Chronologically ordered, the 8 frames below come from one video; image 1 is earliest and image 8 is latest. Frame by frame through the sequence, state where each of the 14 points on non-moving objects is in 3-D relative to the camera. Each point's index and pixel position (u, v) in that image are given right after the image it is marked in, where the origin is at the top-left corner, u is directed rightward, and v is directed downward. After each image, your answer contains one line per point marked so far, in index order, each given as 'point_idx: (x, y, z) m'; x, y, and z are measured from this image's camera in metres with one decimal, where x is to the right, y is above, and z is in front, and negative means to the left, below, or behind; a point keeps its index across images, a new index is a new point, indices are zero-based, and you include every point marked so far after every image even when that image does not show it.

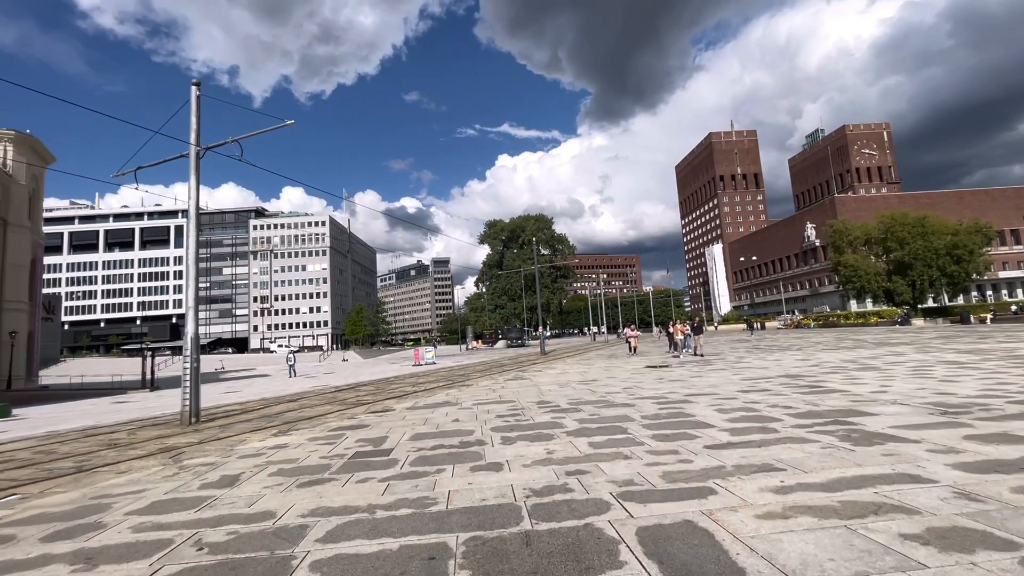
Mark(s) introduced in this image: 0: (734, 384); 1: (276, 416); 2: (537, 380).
0: (+6.0, -2.6, +13.0) m
1: (-6.2, -3.4, +12.6) m
2: (+0.9, -3.4, +17.5) m
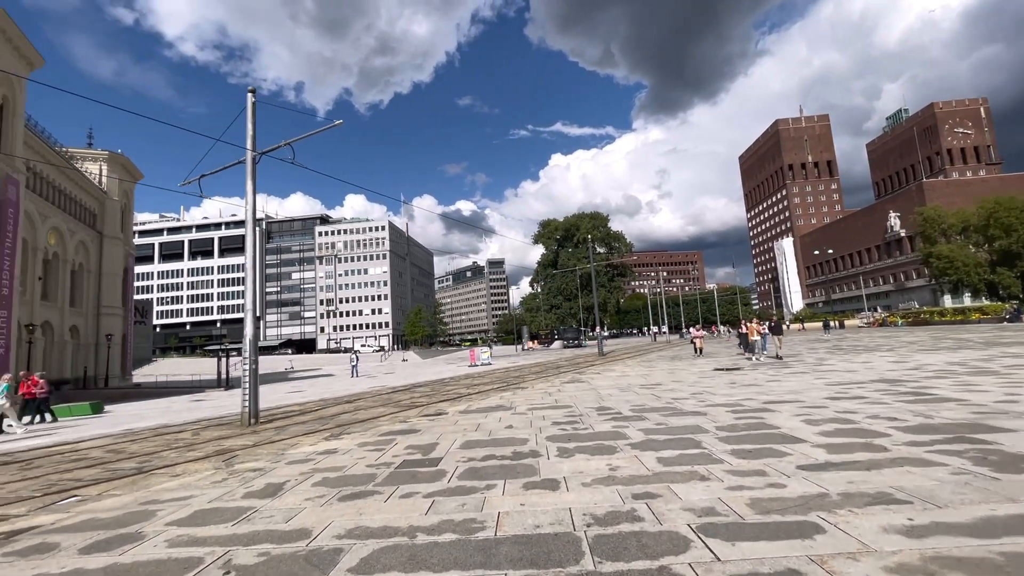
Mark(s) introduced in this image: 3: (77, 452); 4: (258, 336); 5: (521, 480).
0: (+7.5, -2.5, +11.6) m
1: (-4.8, -3.4, +12.6) m
2: (+2.9, -3.3, +16.6) m
3: (-8.9, -3.4, +9.8) m
4: (-6.6, -1.3, +12.5) m
5: (+0.1, -2.3, +5.8) m
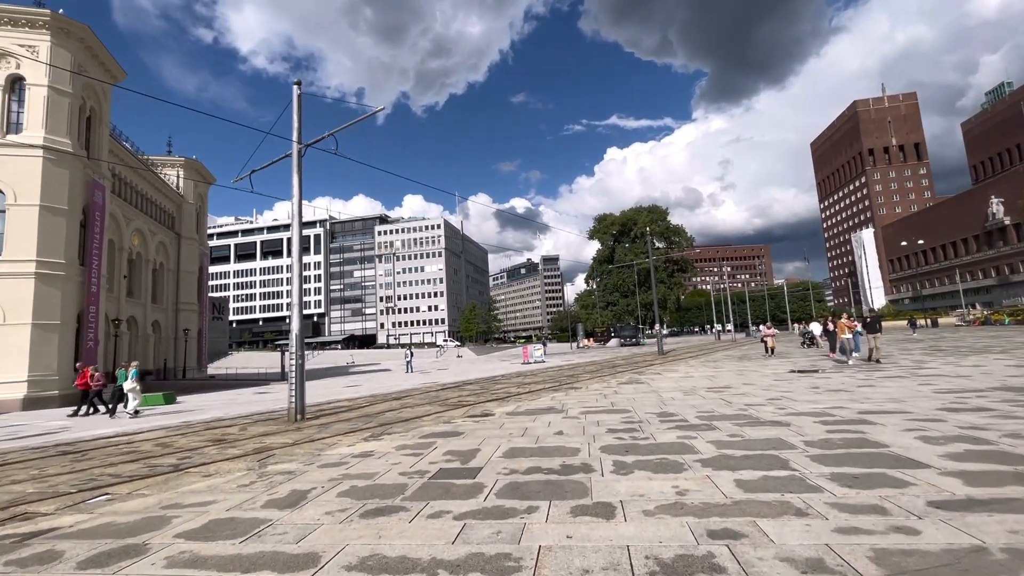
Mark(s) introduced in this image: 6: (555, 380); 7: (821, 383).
0: (+8.5, -2.3, +9.8) m
1: (-3.5, -3.3, +12.2) m
2: (+4.6, -3.1, +15.3) m
3: (-7.9, -3.2, +9.9) m
4: (-5.4, -1.1, +12.3) m
5: (+0.6, -2.2, +4.9) m
6: (+1.7, -3.7, +19.3) m
7: (+8.8, -2.7, +13.6) m
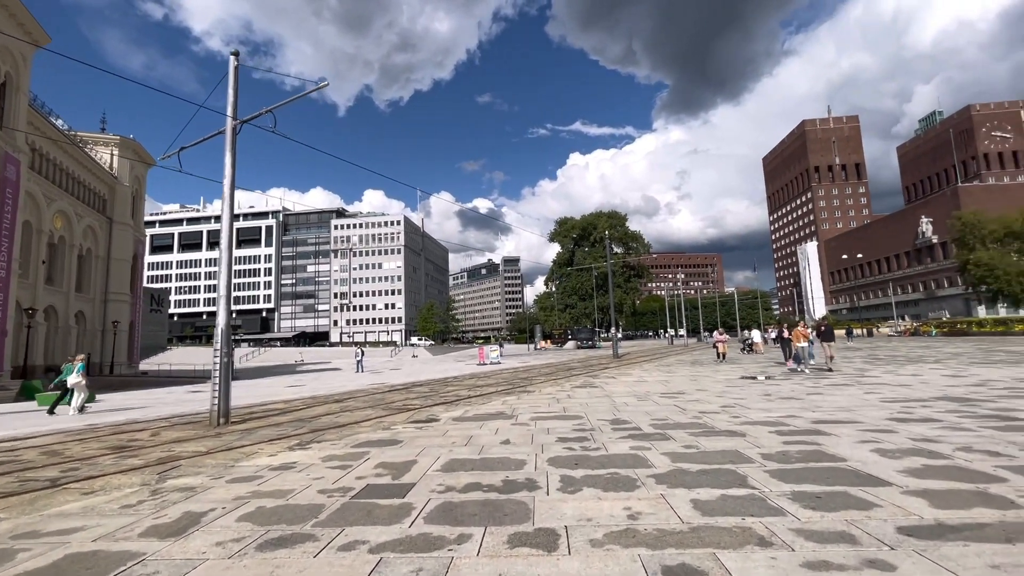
0: (+7.5, -2.5, +9.8) m
1: (-4.7, -3.1, +11.2) m
2: (+3.1, -3.1, +15.0) m
3: (-9.0, -2.9, +8.5) m
4: (-6.6, -0.9, +11.2) m
5: (0.0, -2.1, +4.2) m
6: (-0.1, -3.7, +18.7) m
7: (+7.4, -2.9, +13.6) m
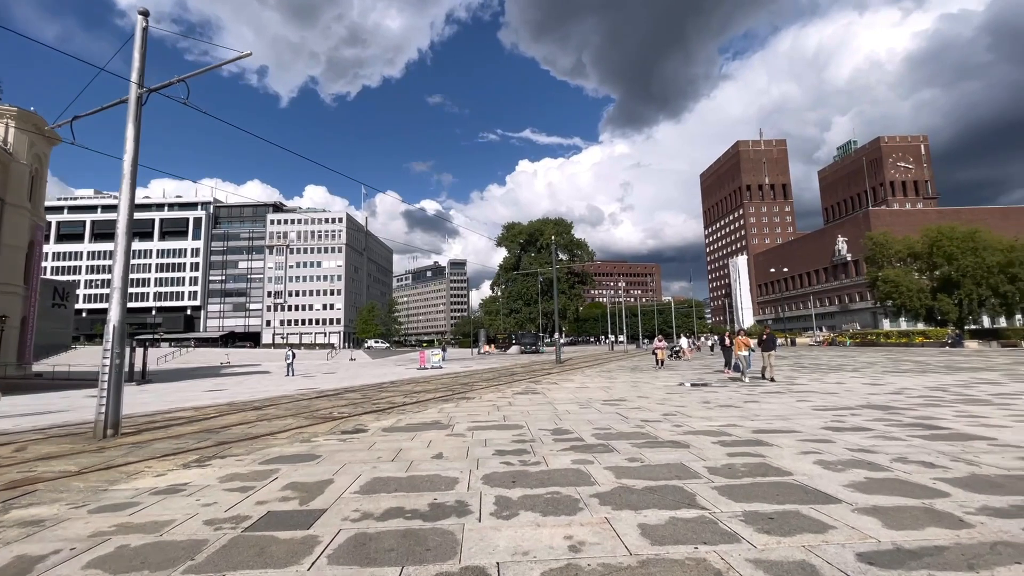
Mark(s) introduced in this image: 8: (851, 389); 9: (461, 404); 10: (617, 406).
0: (+6.2, -2.7, +9.9) m
1: (-6.1, -3.0, +10.0) m
2: (+1.2, -3.3, +14.6) m
3: (-10.0, -2.7, +6.8) m
4: (-7.8, -0.7, +9.7) m
5: (-0.6, -2.1, +3.6) m
6: (-2.4, -3.7, +17.9) m
7: (+5.7, -3.1, +13.7) m
8: (+10.8, -3.2, +15.2) m
9: (-1.4, -3.2, +13.3) m
10: (+2.7, -3.0, +12.2) m
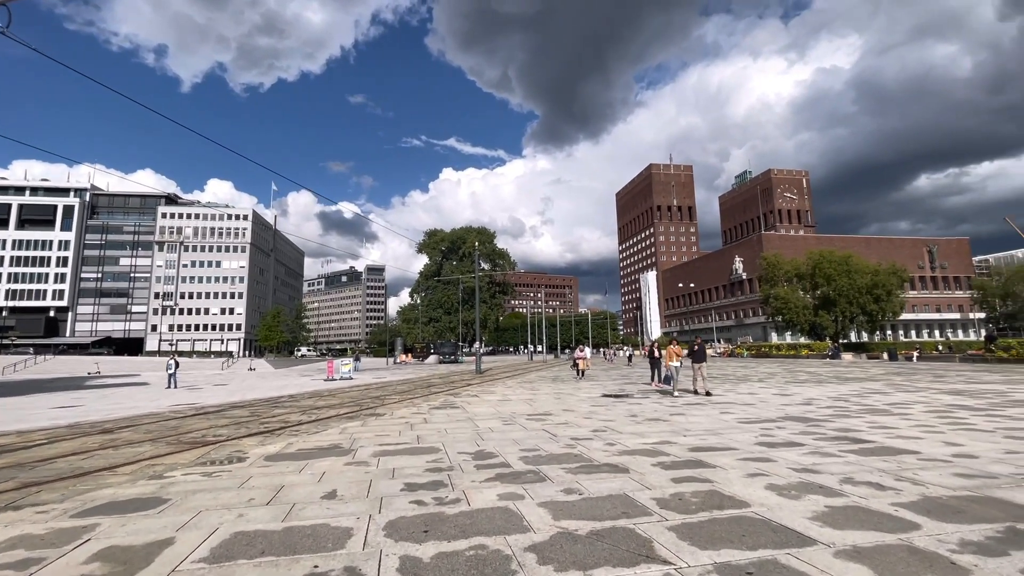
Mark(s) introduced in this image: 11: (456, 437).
0: (+4.6, -2.9, +9.6) m
1: (-7.5, -2.8, +7.6) m
2: (-1.1, -3.4, +13.3) m
3: (-10.9, -2.3, +3.9) m
4: (-9.2, -0.5, +7.2) m
5: (-1.1, -2.0, +2.2) m
6: (-5.2, -3.8, +16.0) m
7: (+3.4, -3.4, +13.2) m
8: (+8.2, -3.6, +15.6) m
9: (-3.5, -3.3, +11.7) m
10: (+0.7, -3.1, +11.3) m
11: (-1.0, -2.9, +9.2) m
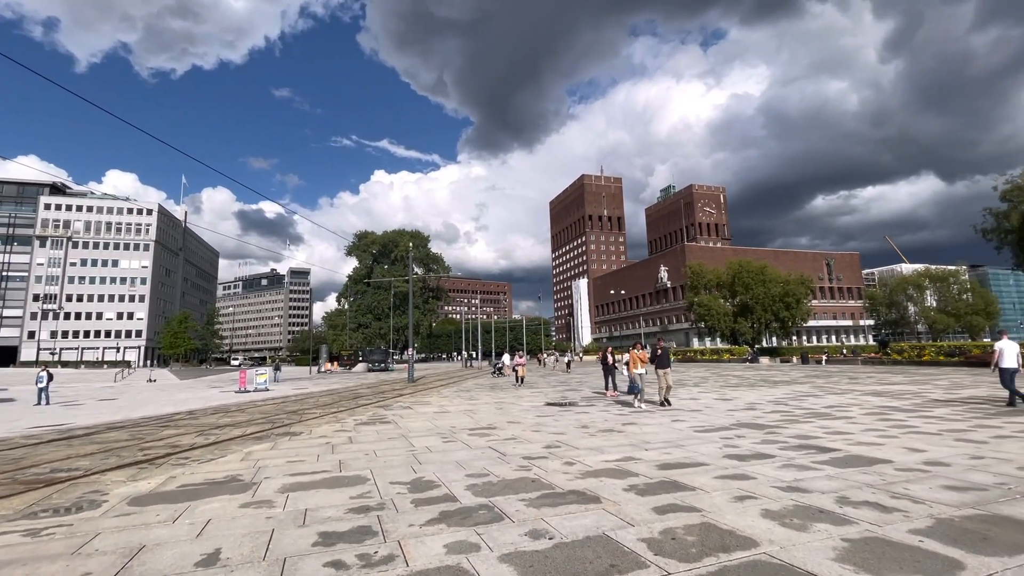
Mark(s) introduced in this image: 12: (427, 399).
0: (+3.5, -2.9, +8.9) m
1: (-8.2, -2.6, +5.3) m
2: (-2.6, -3.4, +11.8) m
3: (-11.0, -2.1, +1.1) m
4: (-9.7, -0.3, +4.6) m
5: (-1.0, -1.8, +0.8) m
6: (-7.1, -3.8, +13.9) m
7: (+1.9, -3.4, +12.3) m
8: (+6.3, -3.7, +15.3) m
9: (-4.7, -3.2, +9.9) m
10: (-0.5, -3.1, +10.0) m
11: (-2.0, -2.8, +7.7) m
12: (-3.4, -4.5, +19.4) m
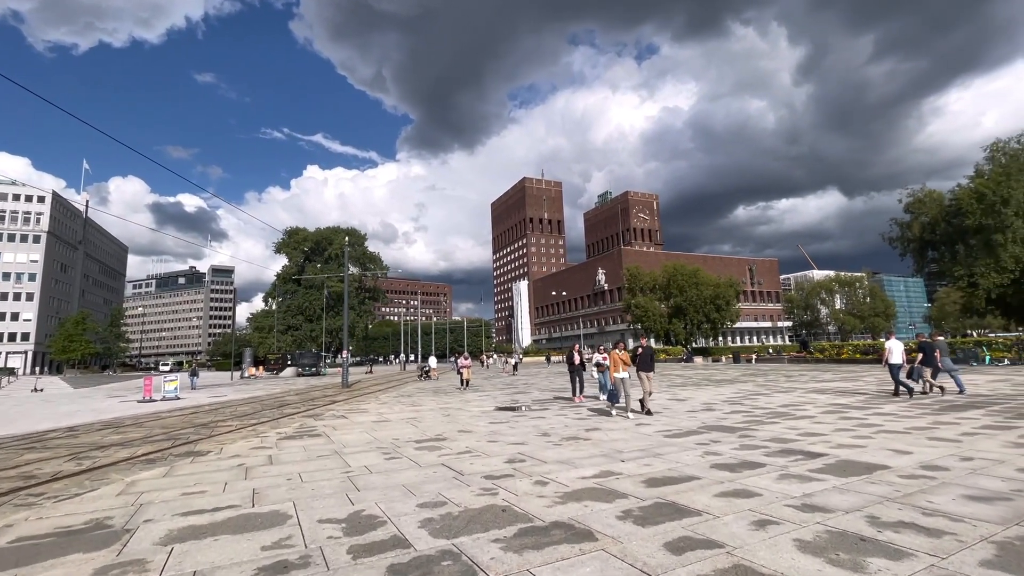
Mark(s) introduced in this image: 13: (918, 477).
0: (+2.8, -2.7, +8.1) m
1: (-8.3, -2.4, +3.0) m
2: (-3.7, -3.2, +10.2) m
3: (-10.6, -1.8, -1.5) m
4: (-9.8, 0.0, +2.1) m
5: (-0.7, -1.6, -0.5) m
6: (-8.3, -3.6, +11.7) m
7: (+0.7, -3.2, +11.2) m
8: (+4.8, -3.6, +14.7) m
9: (-5.5, -3.0, +7.9) m
10: (-1.3, -2.9, +8.7) m
11: (-2.5, -2.6, +6.2) m
12: (-5.4, -4.3, +17.6) m
13: (+5.1, -2.4, +6.0) m
